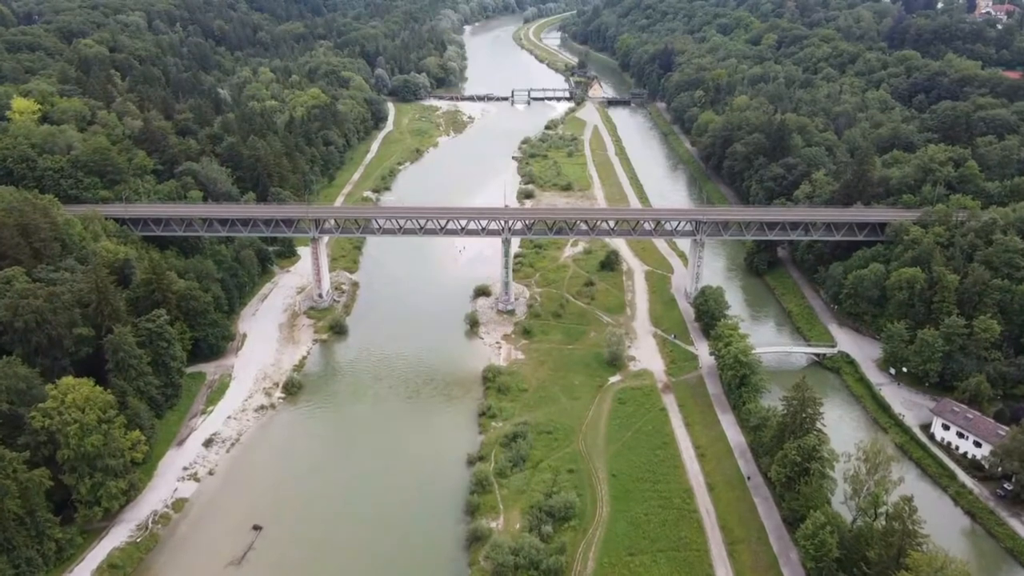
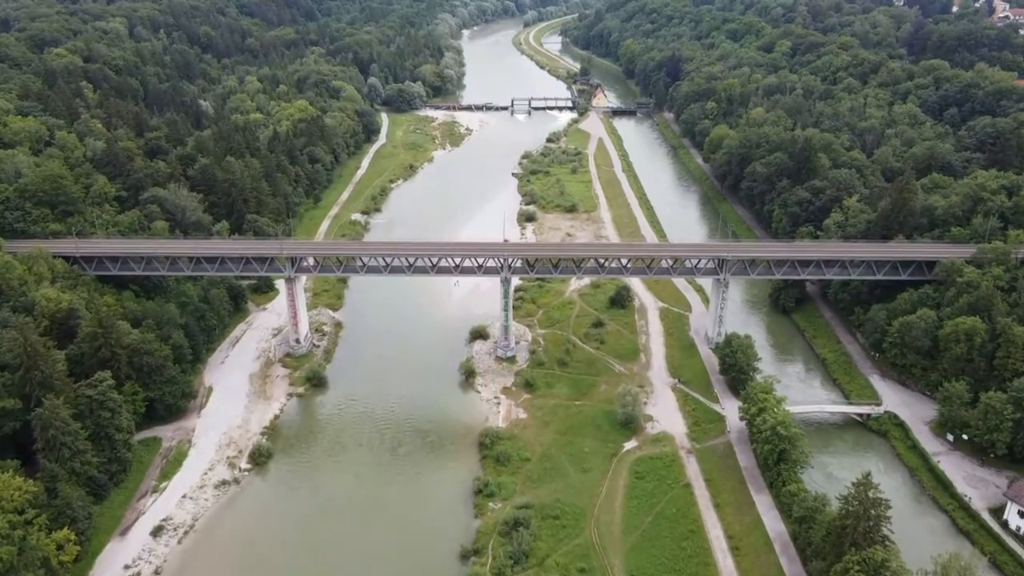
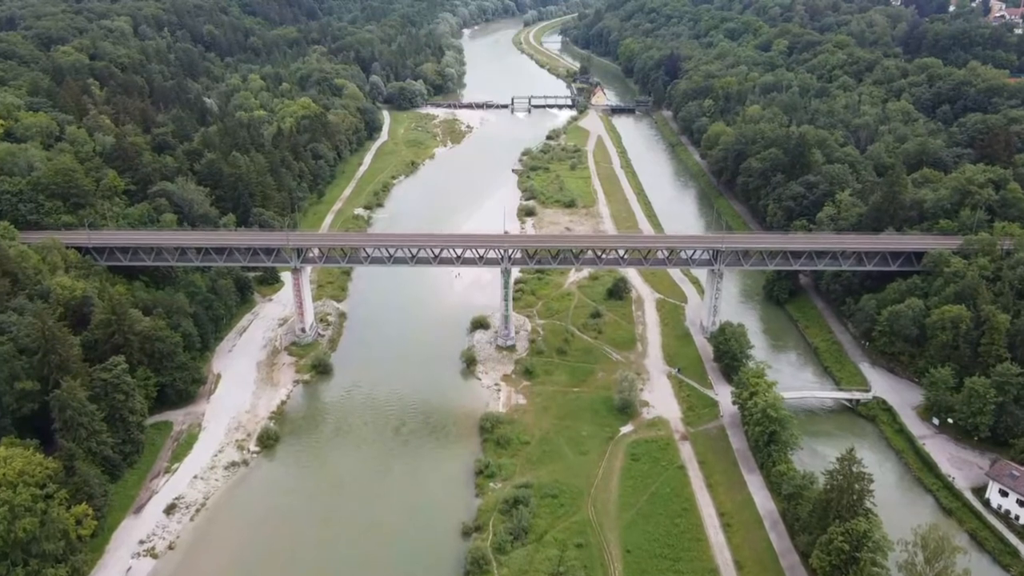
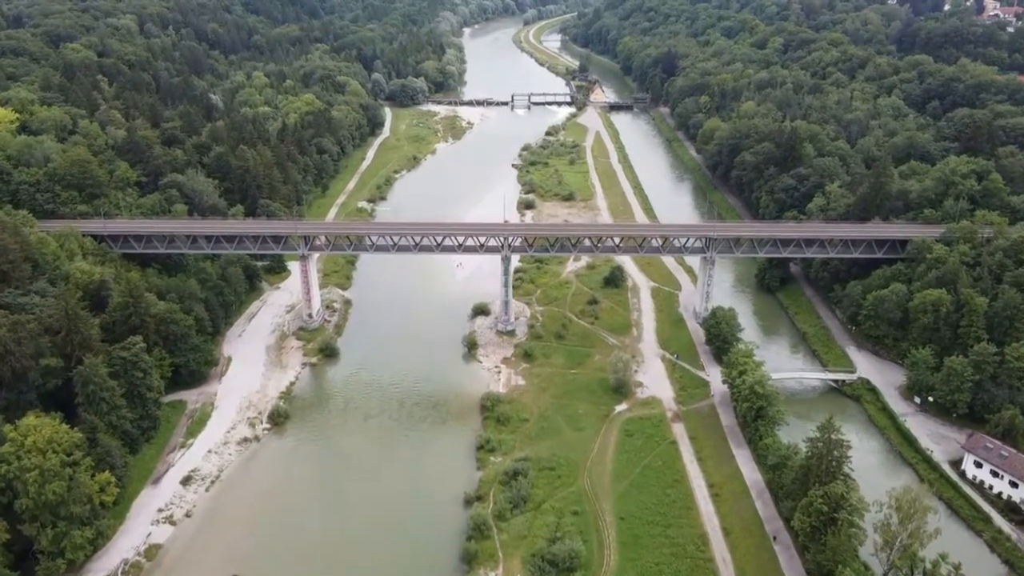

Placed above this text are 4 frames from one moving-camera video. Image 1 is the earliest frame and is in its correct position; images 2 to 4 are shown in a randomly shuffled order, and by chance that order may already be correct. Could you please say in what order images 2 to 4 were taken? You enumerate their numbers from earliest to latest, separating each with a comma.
4, 3, 2
